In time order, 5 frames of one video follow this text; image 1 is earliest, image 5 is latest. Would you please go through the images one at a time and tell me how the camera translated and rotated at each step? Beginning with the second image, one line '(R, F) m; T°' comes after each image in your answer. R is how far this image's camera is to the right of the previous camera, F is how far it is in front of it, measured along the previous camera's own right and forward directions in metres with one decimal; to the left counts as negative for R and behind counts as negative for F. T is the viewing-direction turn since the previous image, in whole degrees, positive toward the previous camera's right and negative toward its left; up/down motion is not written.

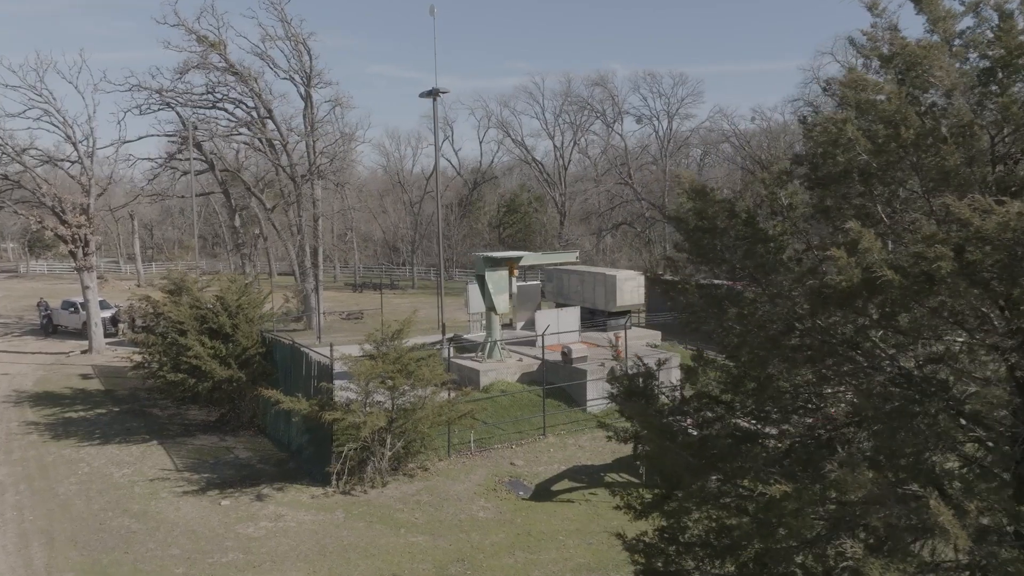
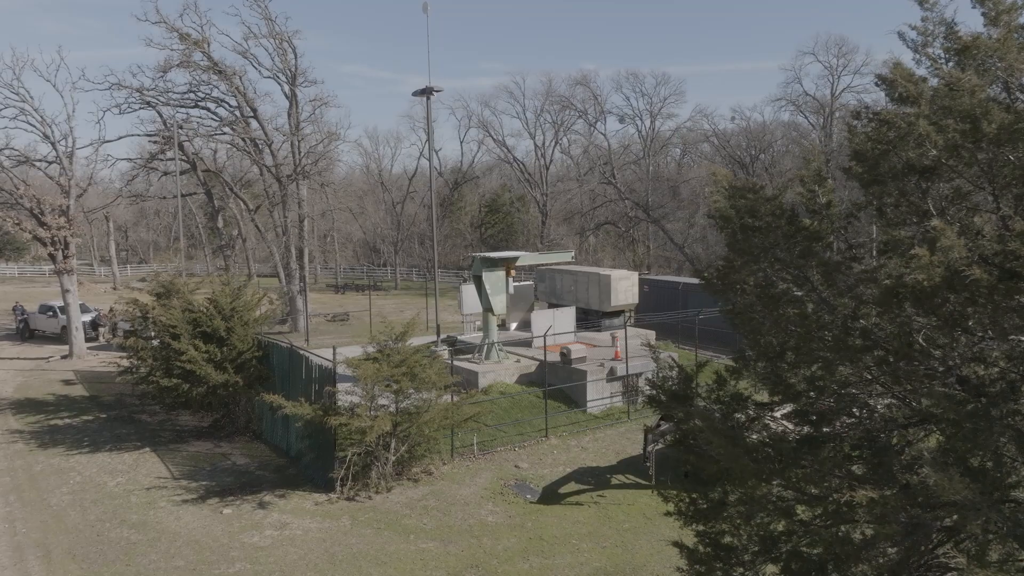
(-0.5, +0.2) m; +2°
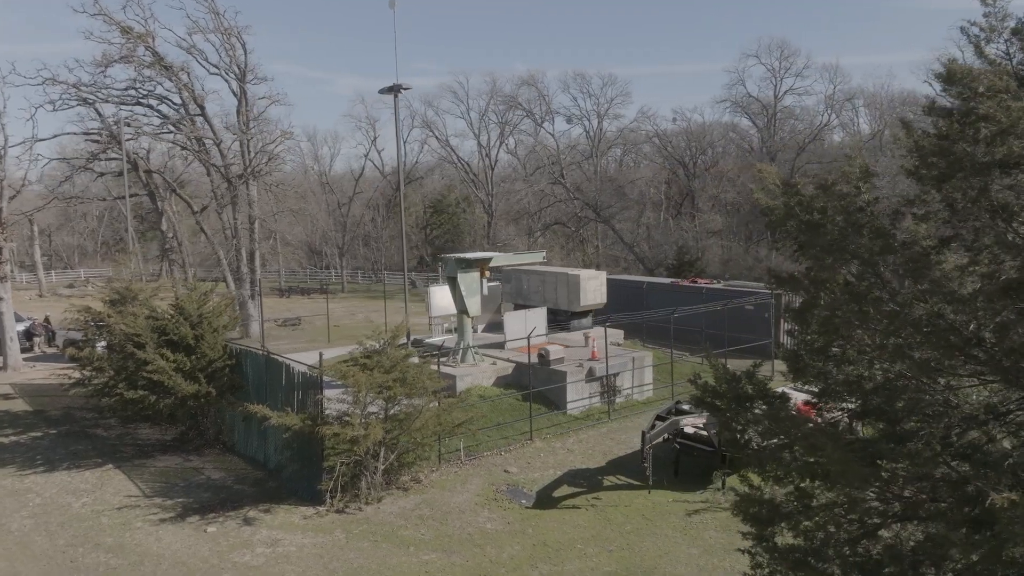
(-0.9, +0.3) m; +5°
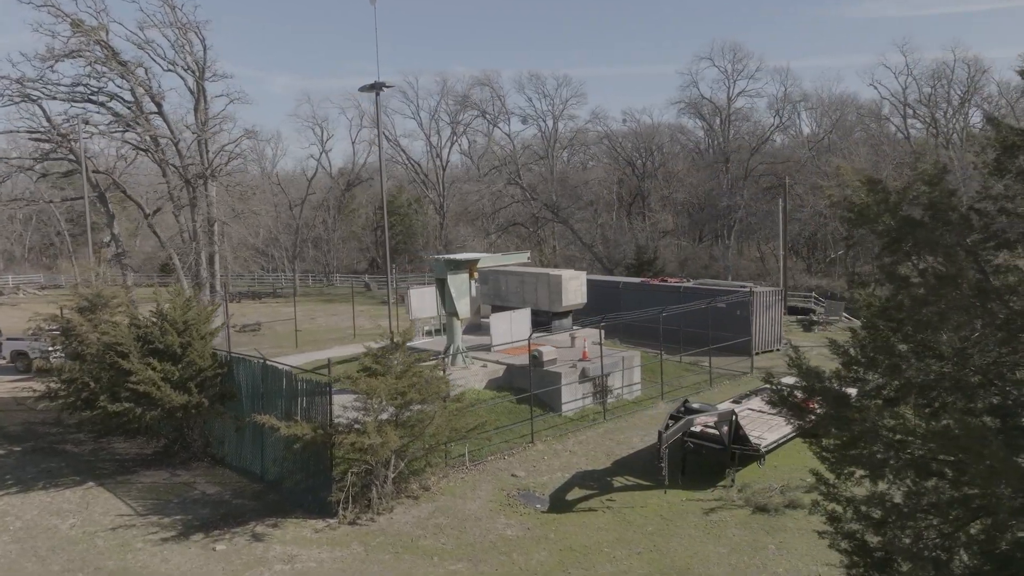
(-1.1, +0.3) m; +4°
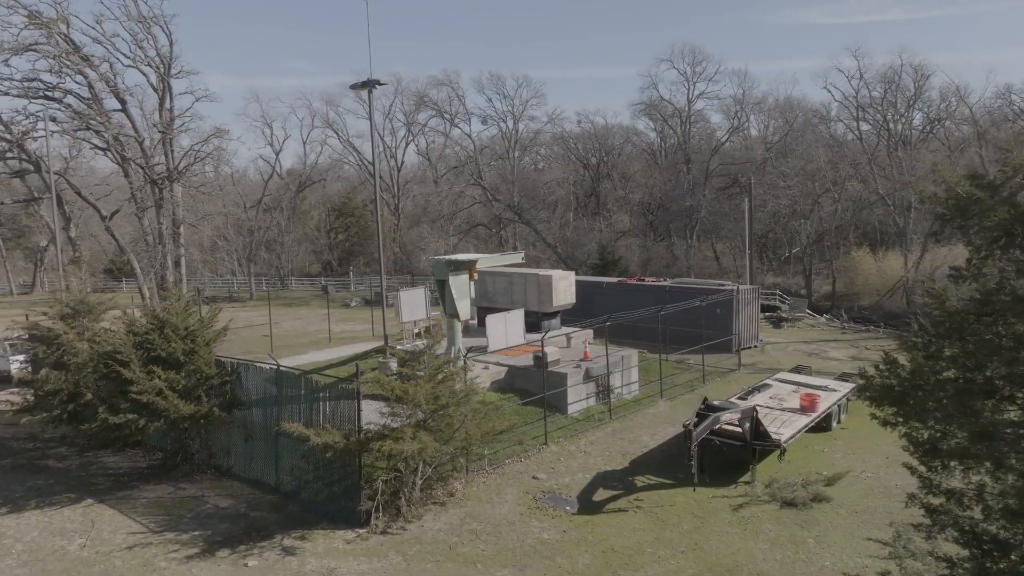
(-1.4, +0.2) m; +4°
